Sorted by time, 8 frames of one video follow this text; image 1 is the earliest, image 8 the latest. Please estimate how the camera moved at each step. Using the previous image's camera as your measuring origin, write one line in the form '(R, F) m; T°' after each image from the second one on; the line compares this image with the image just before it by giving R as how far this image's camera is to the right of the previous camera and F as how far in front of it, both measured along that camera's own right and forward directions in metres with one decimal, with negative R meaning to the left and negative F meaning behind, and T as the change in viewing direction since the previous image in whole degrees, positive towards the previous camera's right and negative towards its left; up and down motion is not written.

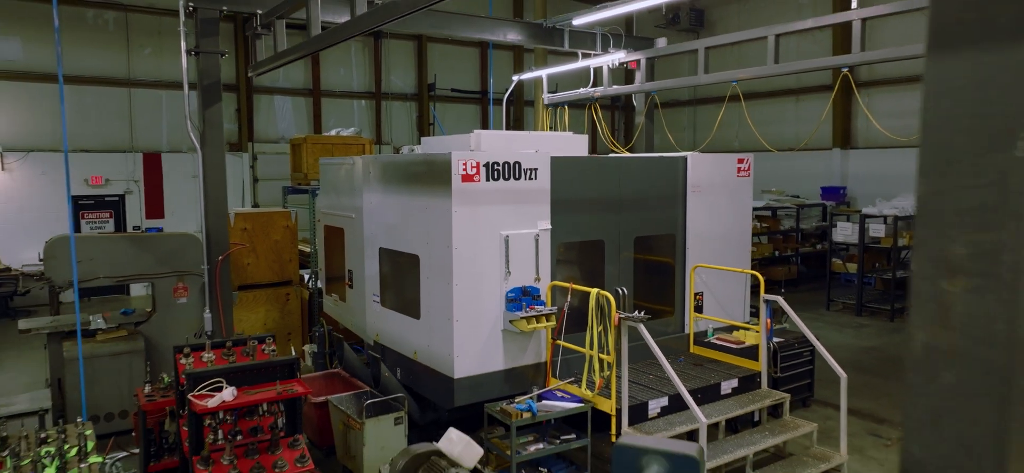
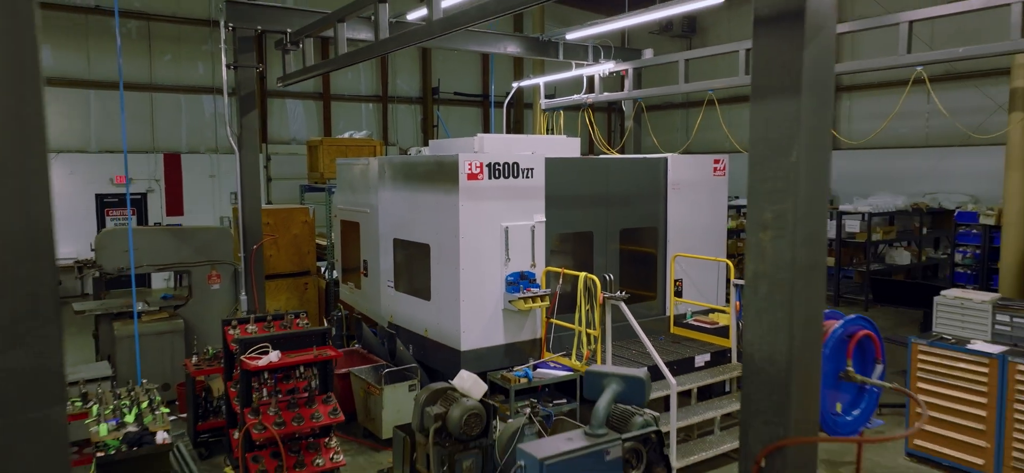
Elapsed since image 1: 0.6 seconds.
(0.0, -0.6) m; 0°
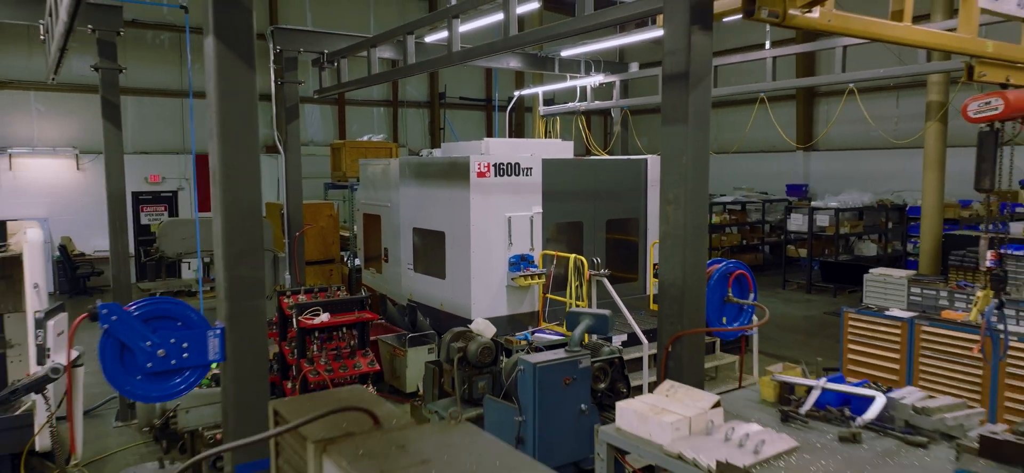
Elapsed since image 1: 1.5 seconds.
(0.0, -0.9) m; 0°
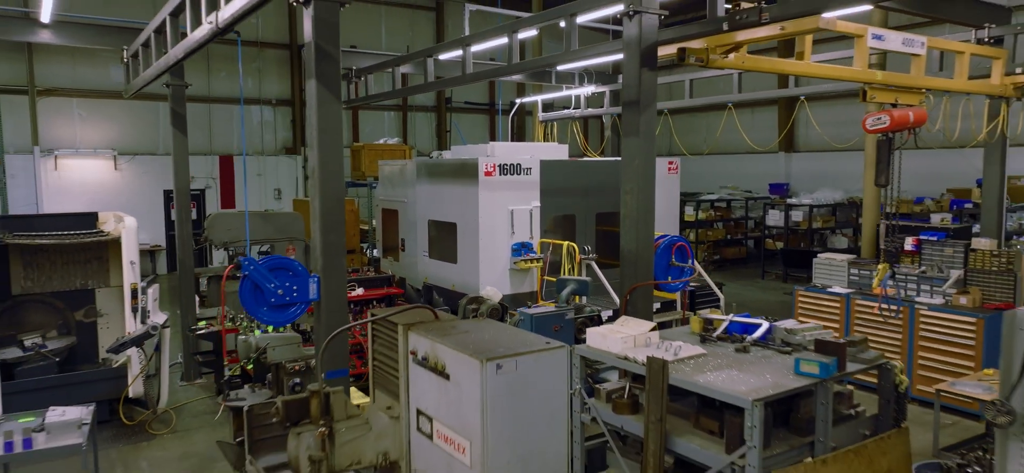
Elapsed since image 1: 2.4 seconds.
(0.0, -0.9) m; 0°
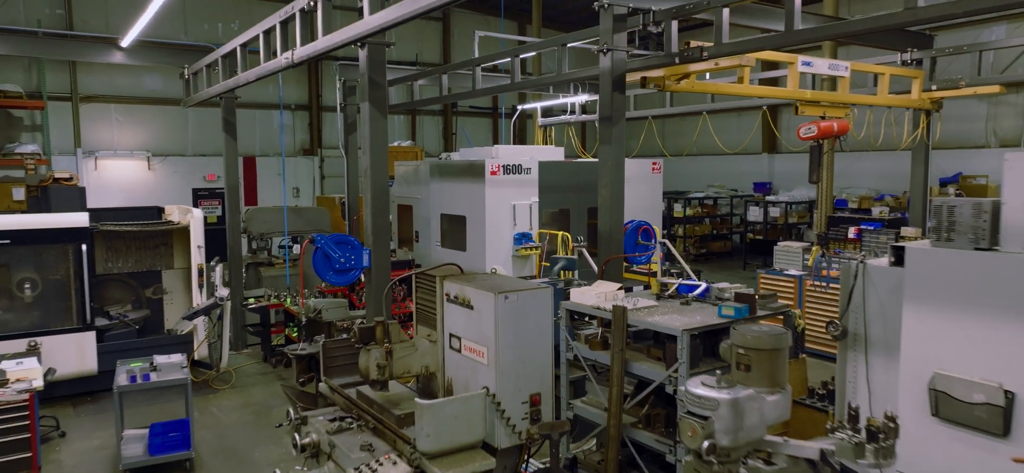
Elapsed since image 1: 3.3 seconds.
(0.0, -1.0) m; 0°
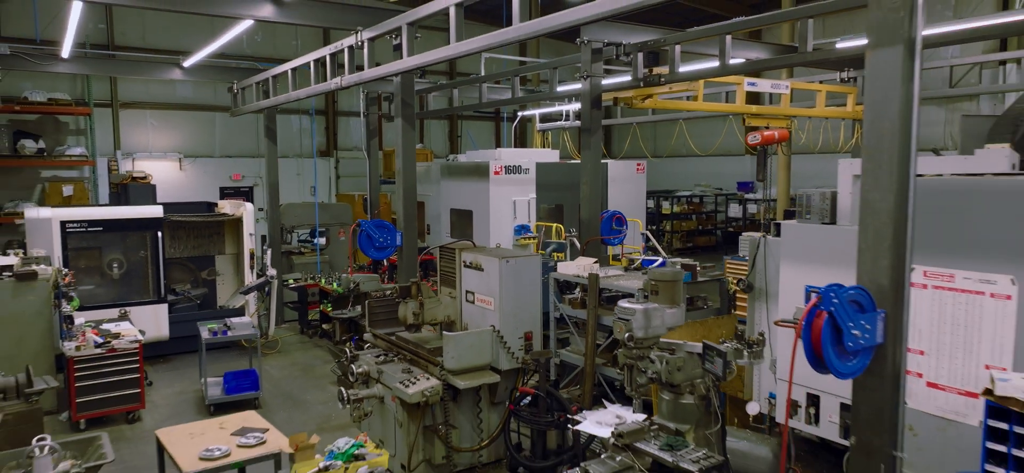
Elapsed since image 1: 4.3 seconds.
(0.0, -1.1) m; 0°
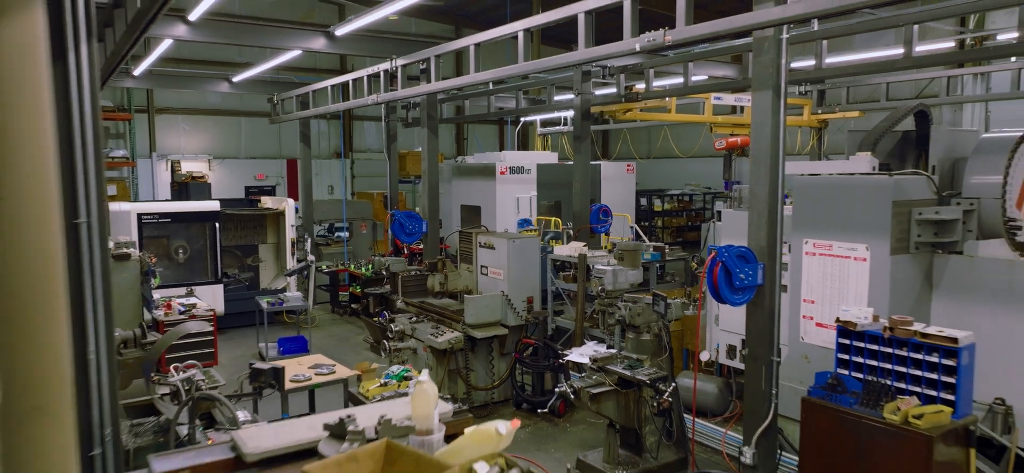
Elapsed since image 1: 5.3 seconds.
(0.0, -1.1) m; 0°
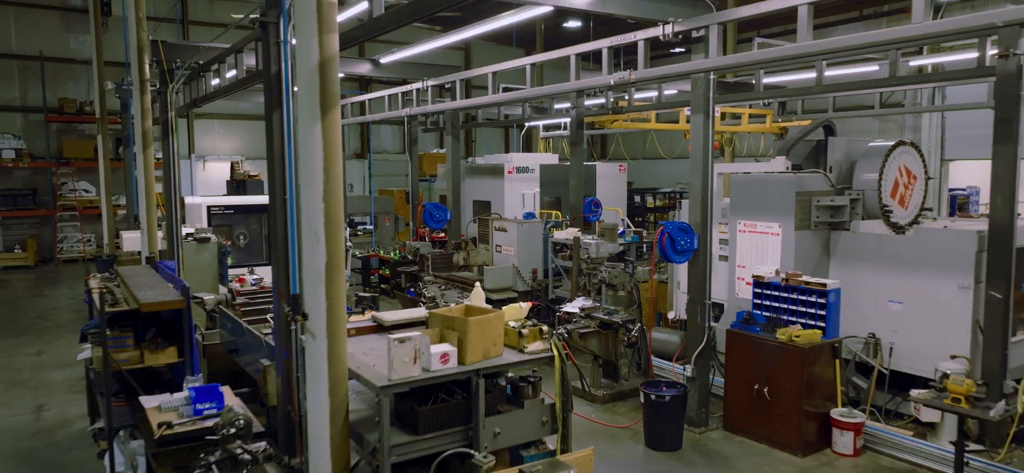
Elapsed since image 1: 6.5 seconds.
(-0.1, -1.4) m; 0°
